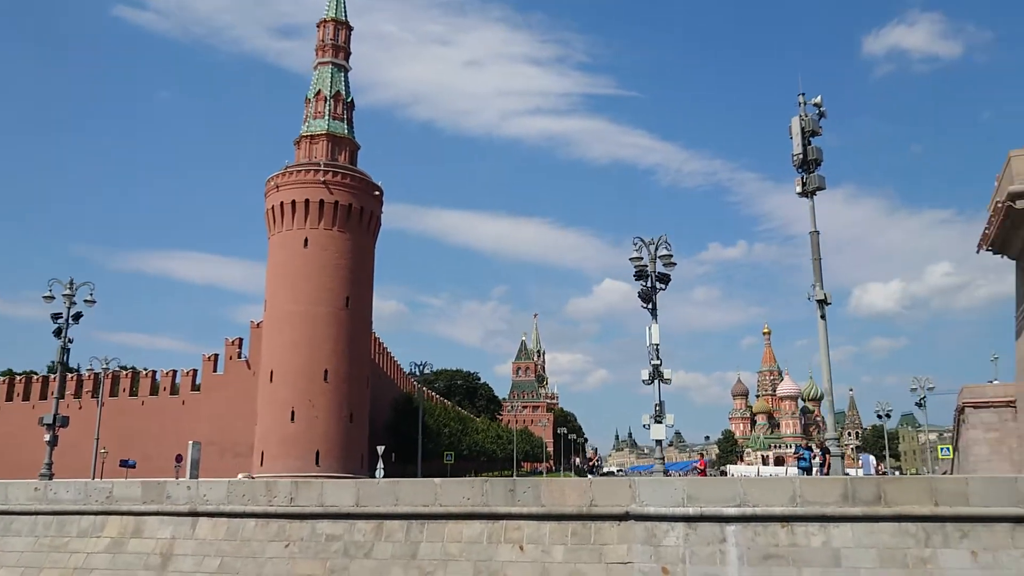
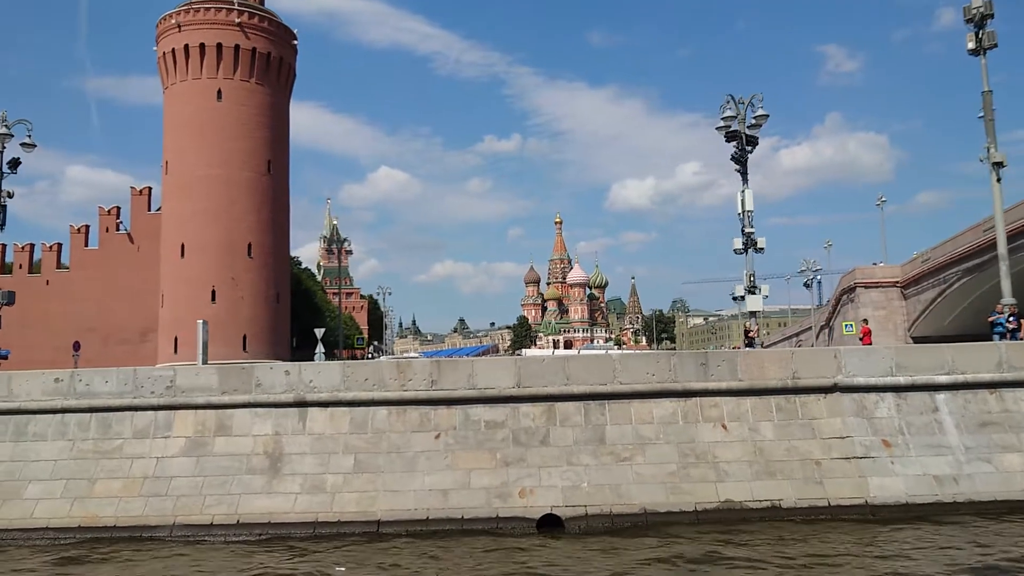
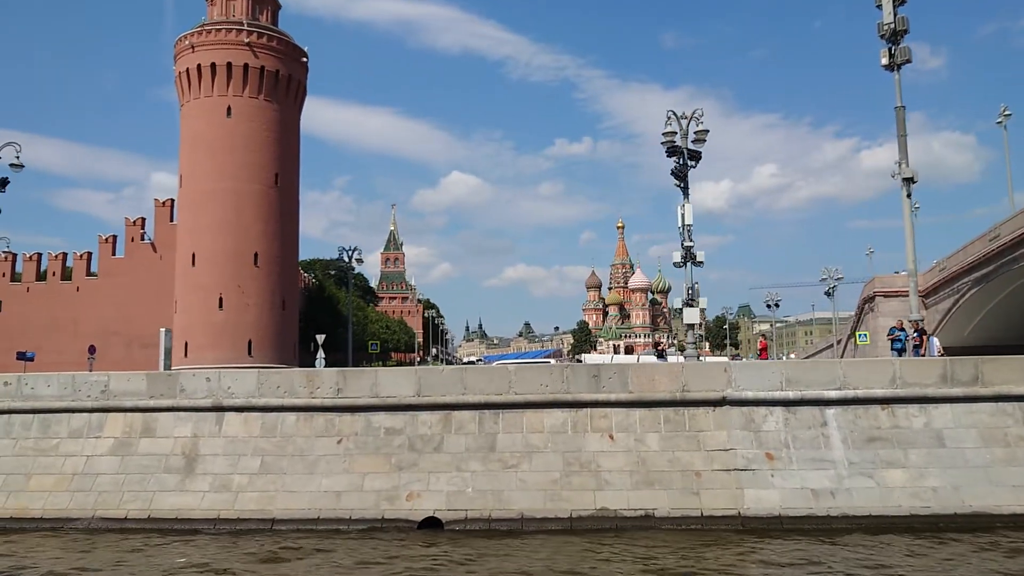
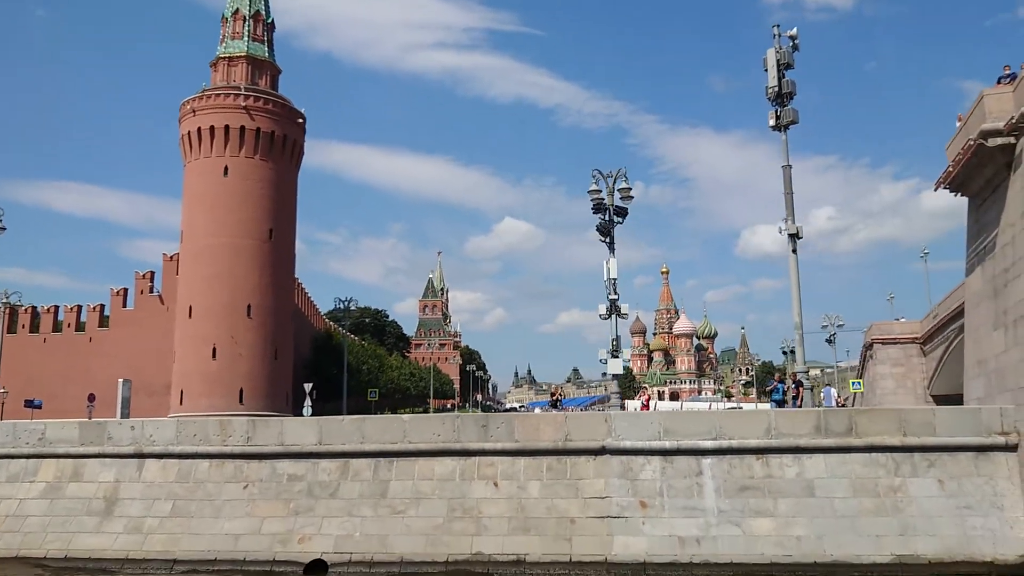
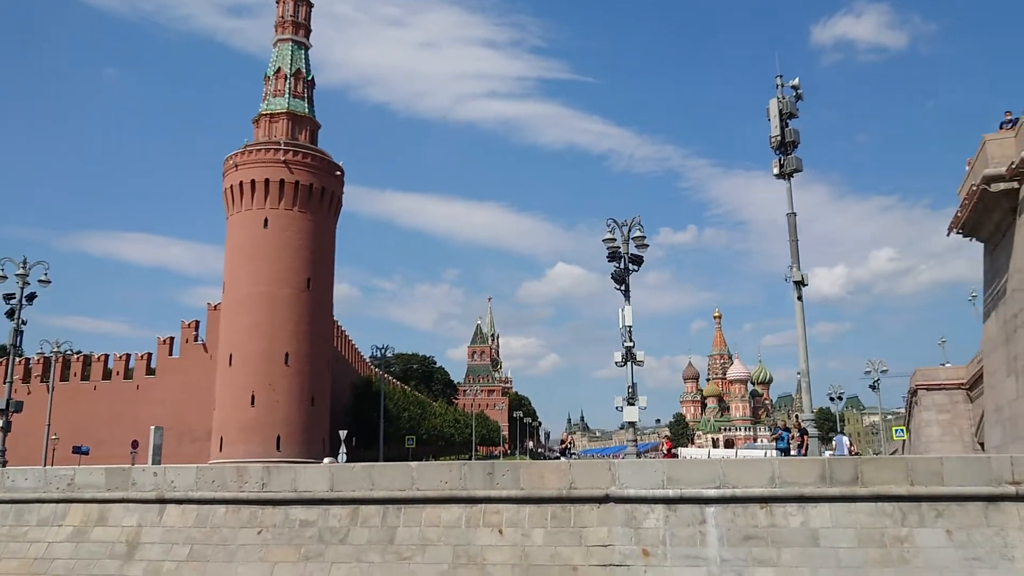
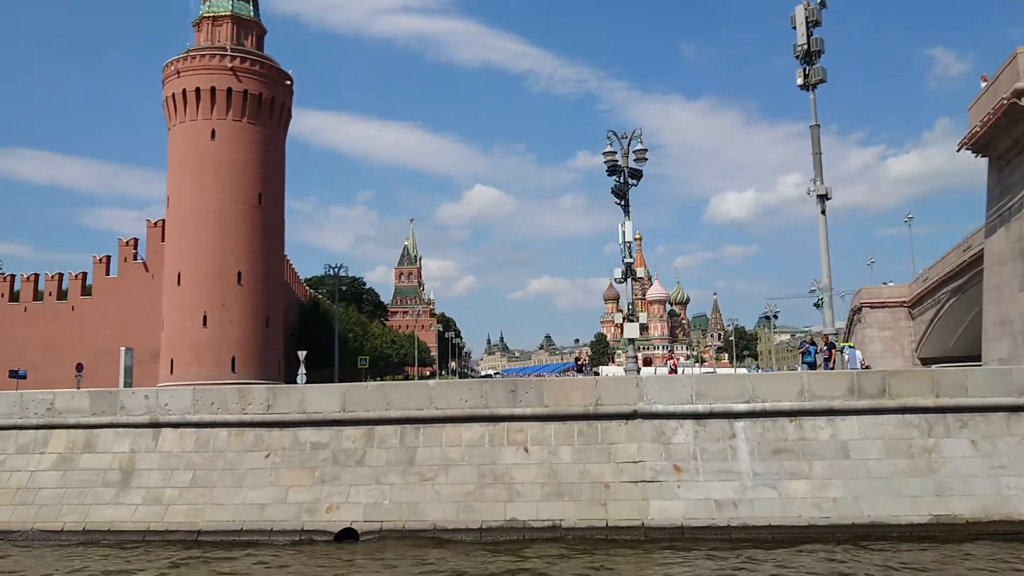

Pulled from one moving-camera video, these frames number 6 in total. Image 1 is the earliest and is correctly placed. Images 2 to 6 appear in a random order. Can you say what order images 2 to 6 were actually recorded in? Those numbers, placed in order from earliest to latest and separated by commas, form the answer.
5, 4, 6, 3, 2
